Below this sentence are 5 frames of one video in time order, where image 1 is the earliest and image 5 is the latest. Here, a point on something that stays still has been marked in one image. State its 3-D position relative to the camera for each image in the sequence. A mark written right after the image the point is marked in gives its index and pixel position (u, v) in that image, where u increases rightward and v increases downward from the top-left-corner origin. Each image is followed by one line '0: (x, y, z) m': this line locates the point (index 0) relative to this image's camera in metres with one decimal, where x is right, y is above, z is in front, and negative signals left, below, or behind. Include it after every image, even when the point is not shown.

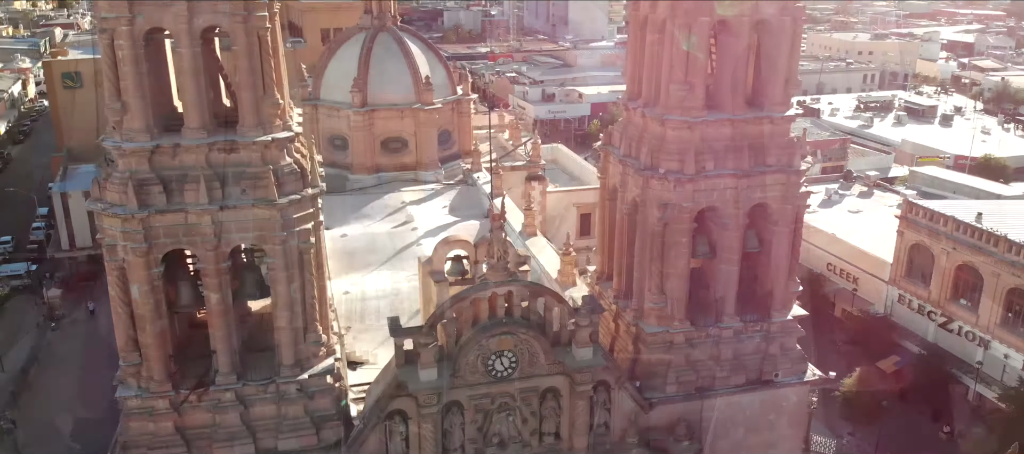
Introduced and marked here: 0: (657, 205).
0: (+2.6, +0.4, +13.9) m
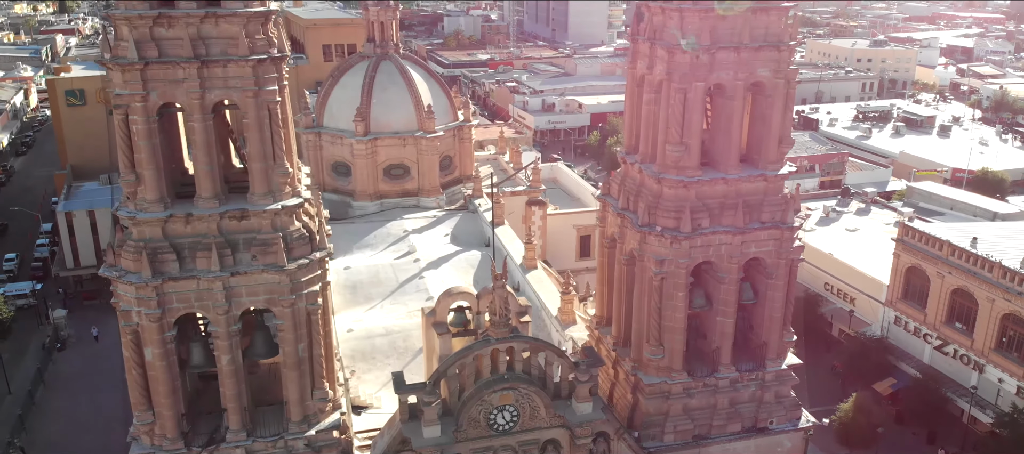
0: (+2.6, -0.6, +14.3) m
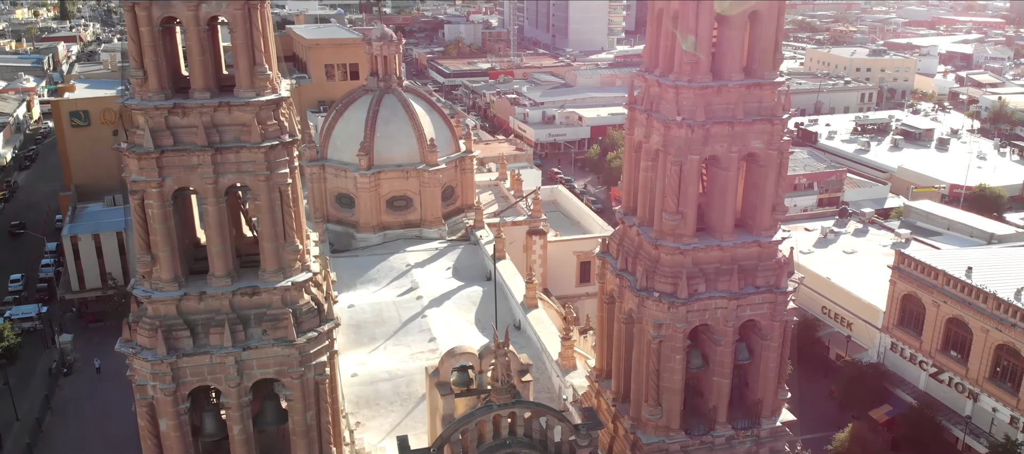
0: (+2.6, -1.8, +14.7) m
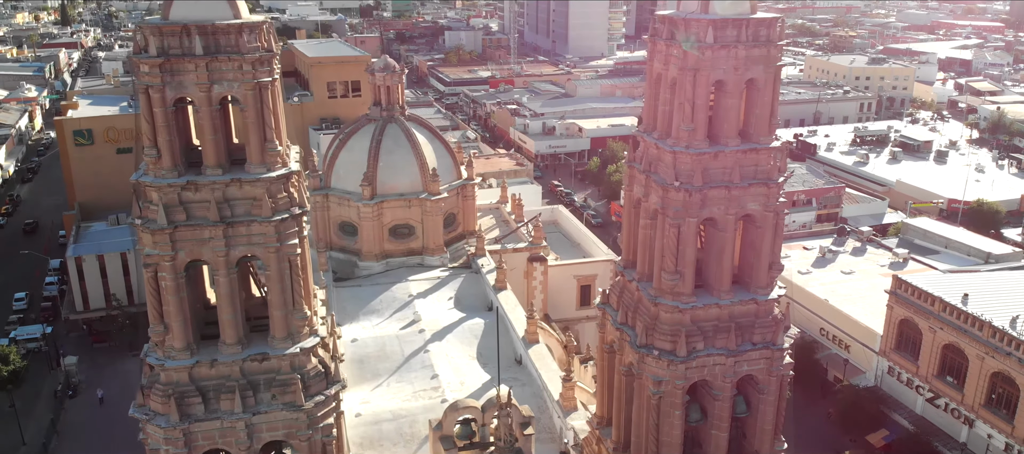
0: (+2.7, -2.9, +15.1) m
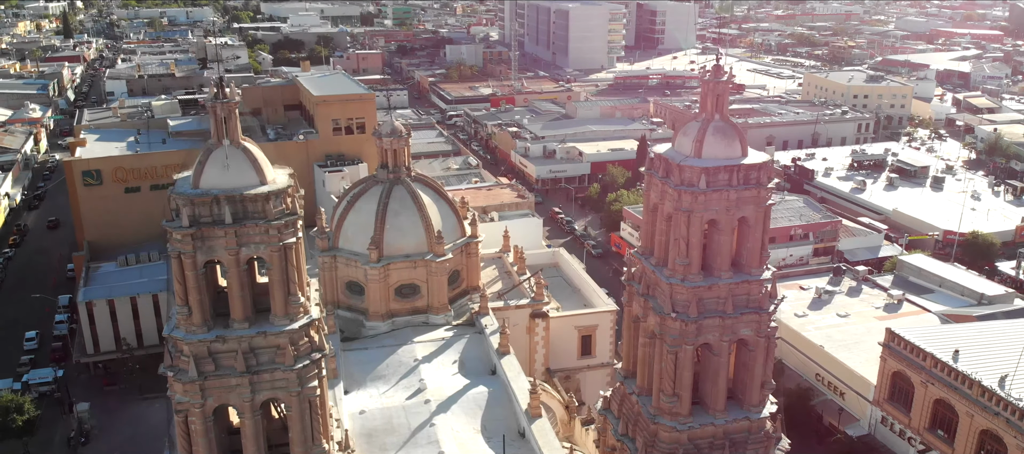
0: (+2.8, -5.3, +15.9) m
